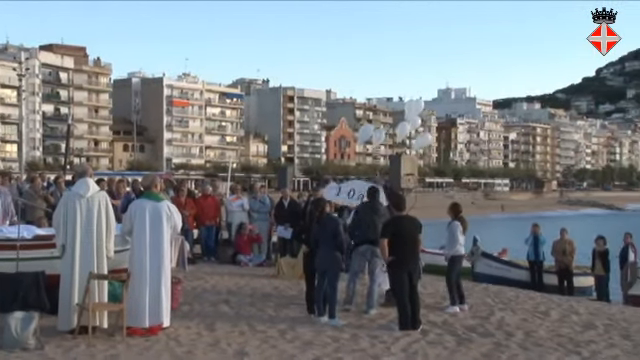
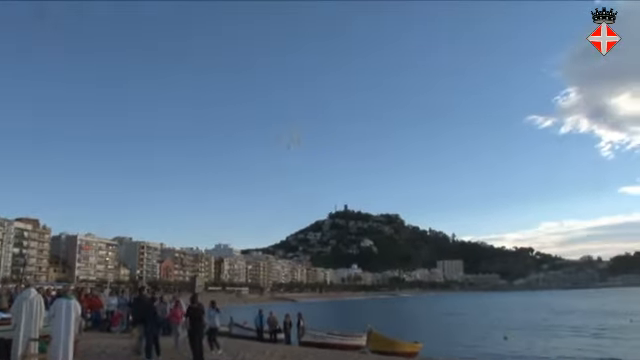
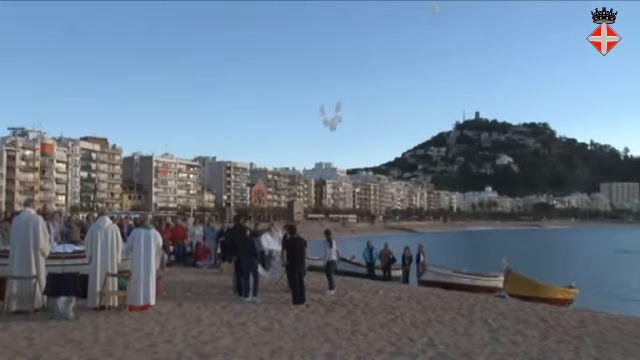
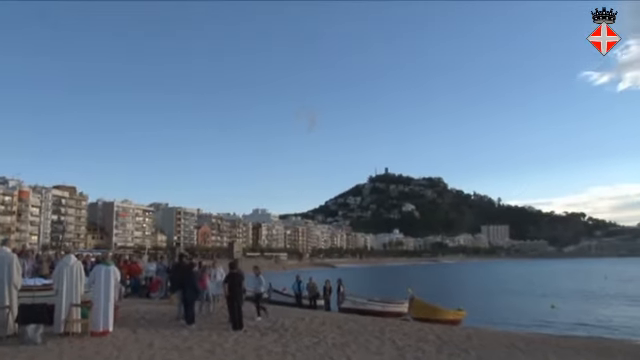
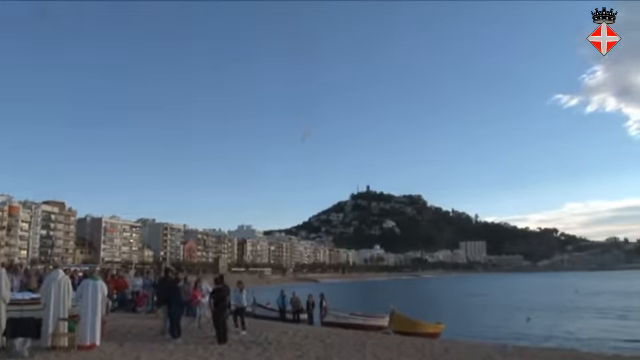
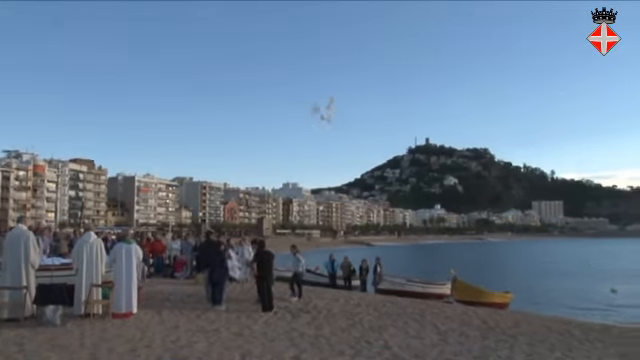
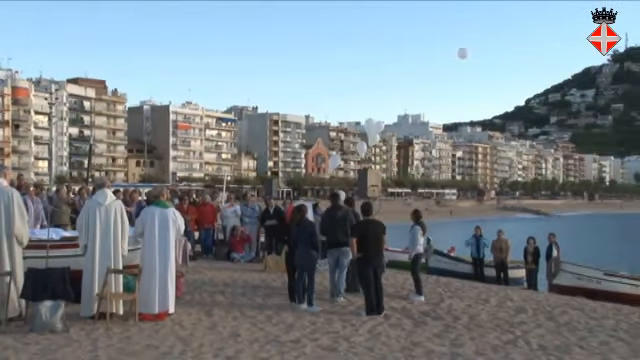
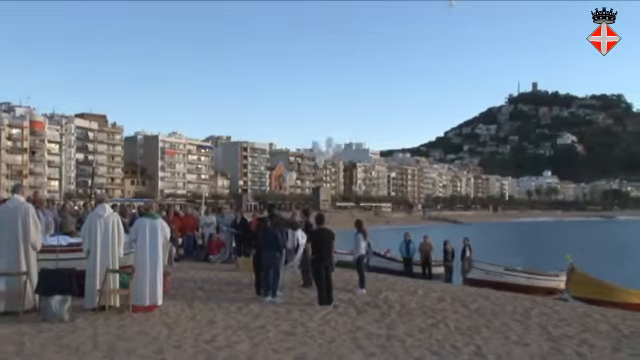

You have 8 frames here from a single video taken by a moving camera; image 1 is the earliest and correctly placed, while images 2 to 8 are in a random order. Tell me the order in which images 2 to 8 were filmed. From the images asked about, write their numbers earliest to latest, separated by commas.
7, 8, 3, 6, 4, 5, 2
